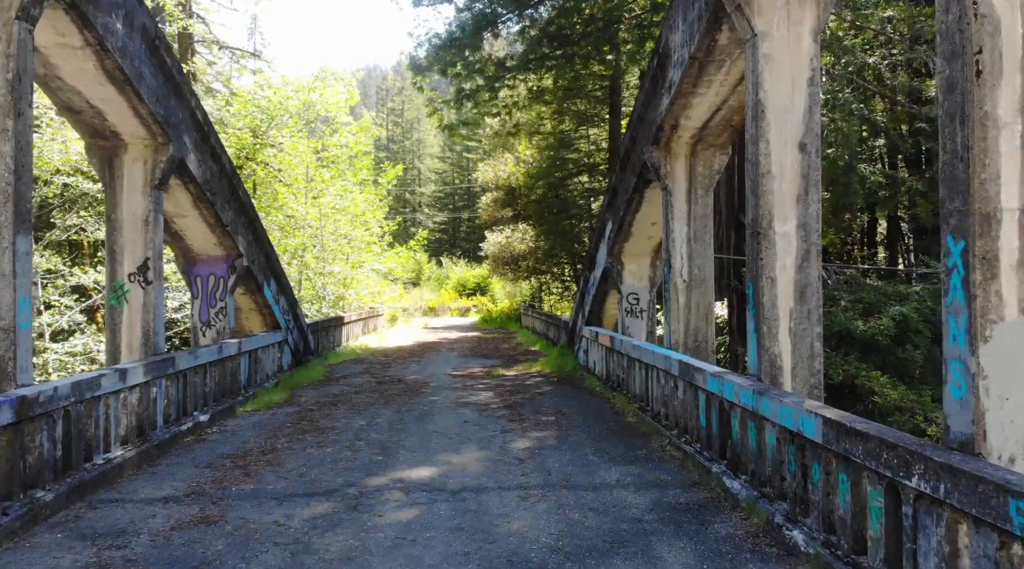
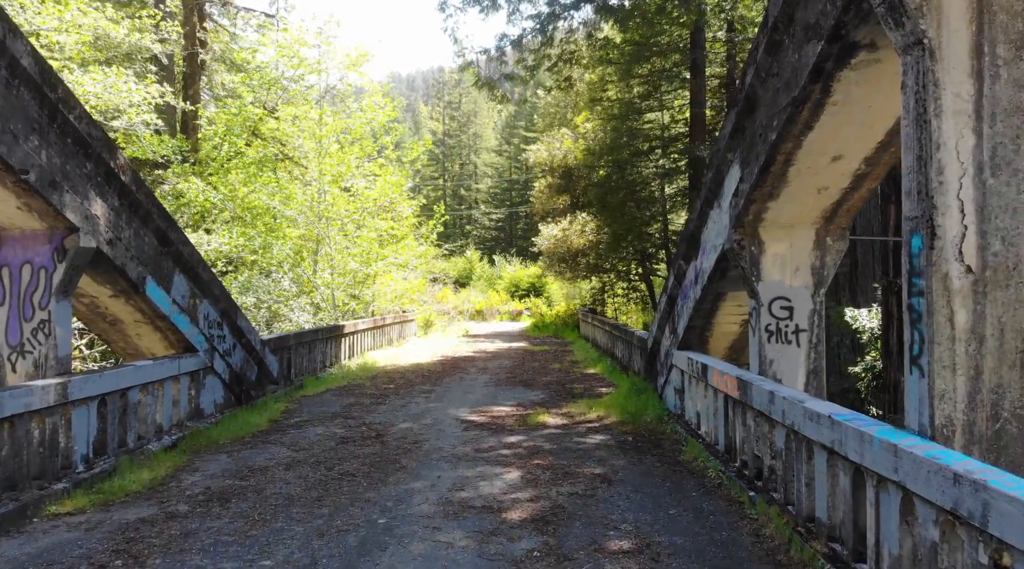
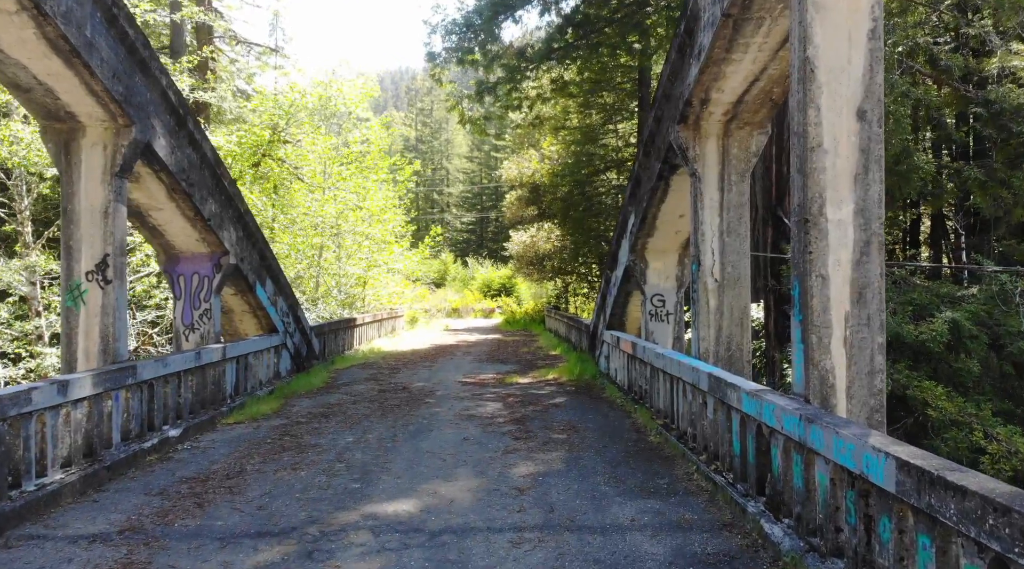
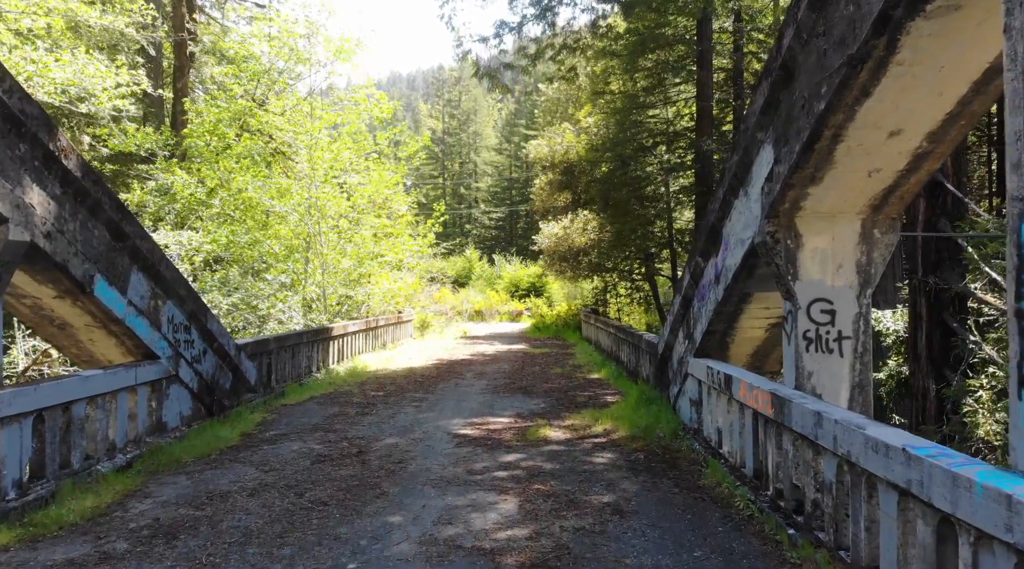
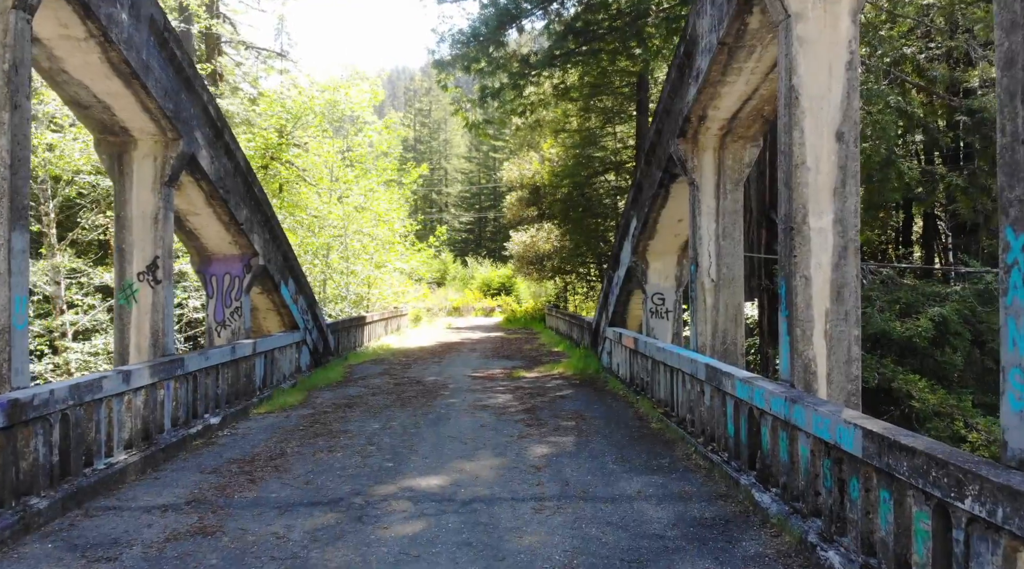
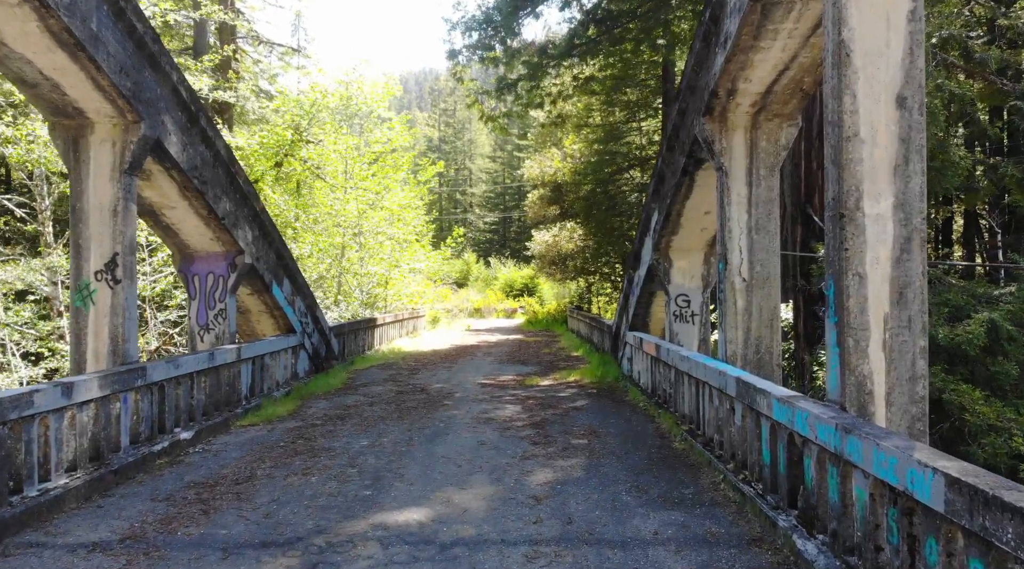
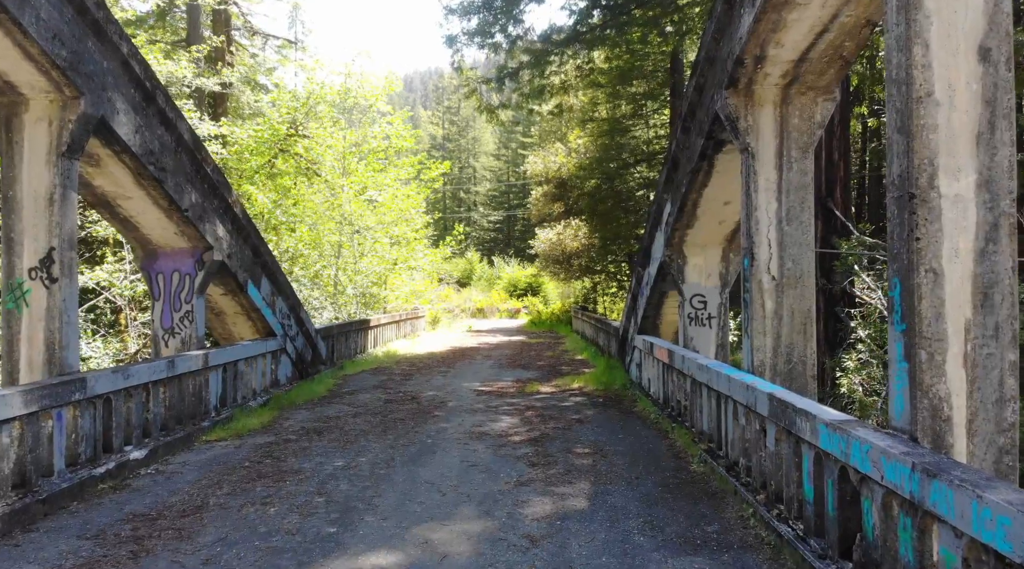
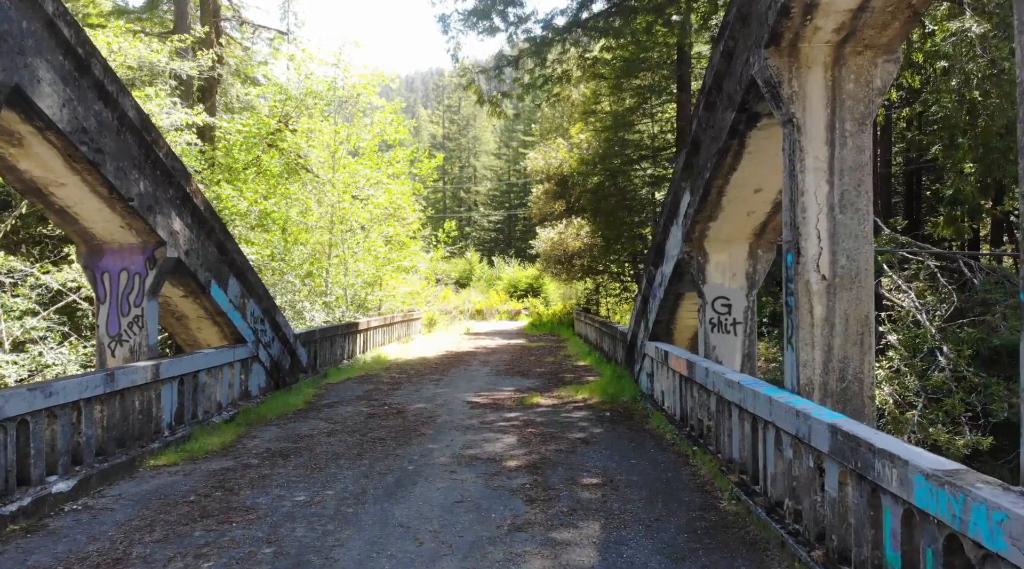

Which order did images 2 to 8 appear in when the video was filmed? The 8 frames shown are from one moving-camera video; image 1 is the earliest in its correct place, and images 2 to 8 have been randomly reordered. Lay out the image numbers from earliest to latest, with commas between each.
5, 3, 6, 7, 8, 2, 4
